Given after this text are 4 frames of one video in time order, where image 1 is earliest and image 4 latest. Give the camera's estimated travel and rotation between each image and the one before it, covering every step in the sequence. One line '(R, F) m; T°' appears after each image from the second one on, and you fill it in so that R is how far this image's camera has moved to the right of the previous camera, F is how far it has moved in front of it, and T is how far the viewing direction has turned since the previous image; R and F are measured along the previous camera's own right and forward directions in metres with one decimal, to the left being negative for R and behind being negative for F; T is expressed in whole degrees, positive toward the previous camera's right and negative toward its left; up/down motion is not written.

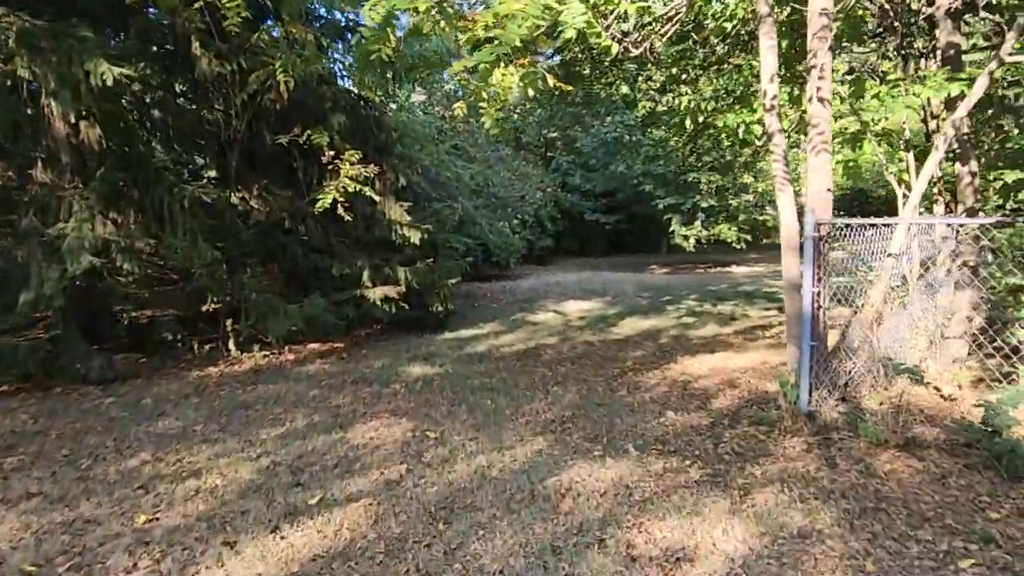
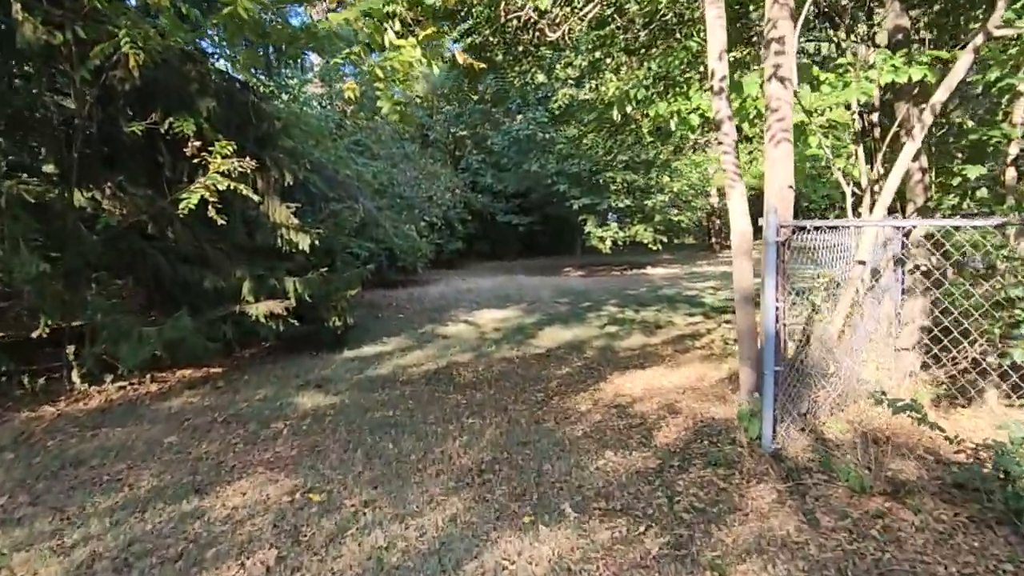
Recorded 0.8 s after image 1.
(0.0, +0.8) m; +7°
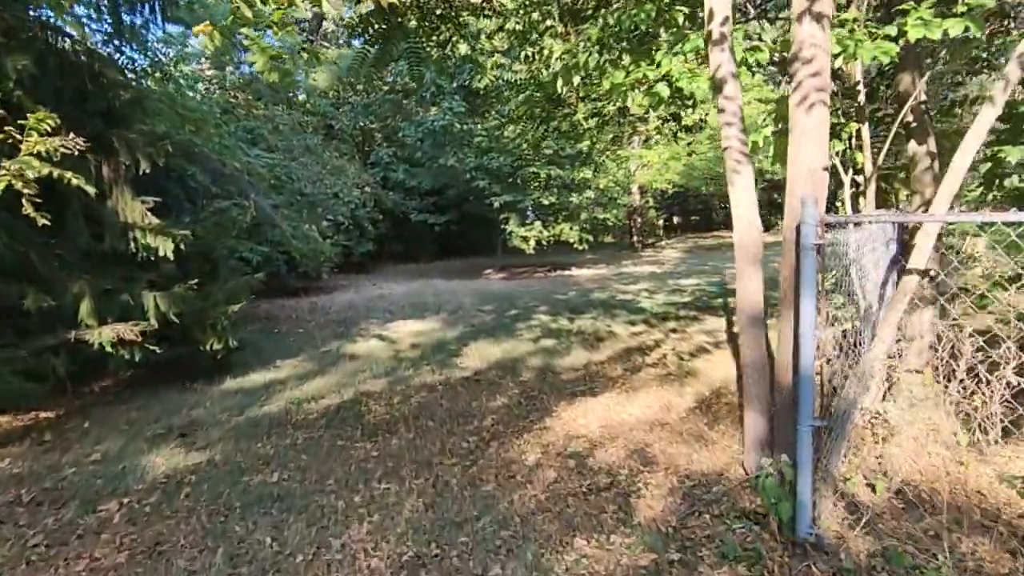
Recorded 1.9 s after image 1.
(0.0, +1.2) m; +7°
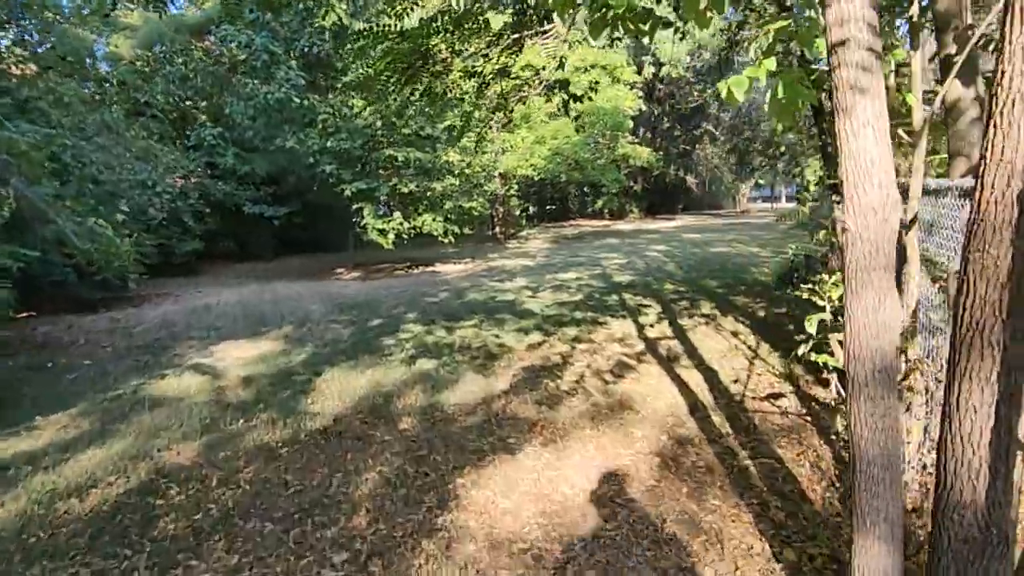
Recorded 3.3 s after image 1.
(-0.1, +1.6) m; +11°
